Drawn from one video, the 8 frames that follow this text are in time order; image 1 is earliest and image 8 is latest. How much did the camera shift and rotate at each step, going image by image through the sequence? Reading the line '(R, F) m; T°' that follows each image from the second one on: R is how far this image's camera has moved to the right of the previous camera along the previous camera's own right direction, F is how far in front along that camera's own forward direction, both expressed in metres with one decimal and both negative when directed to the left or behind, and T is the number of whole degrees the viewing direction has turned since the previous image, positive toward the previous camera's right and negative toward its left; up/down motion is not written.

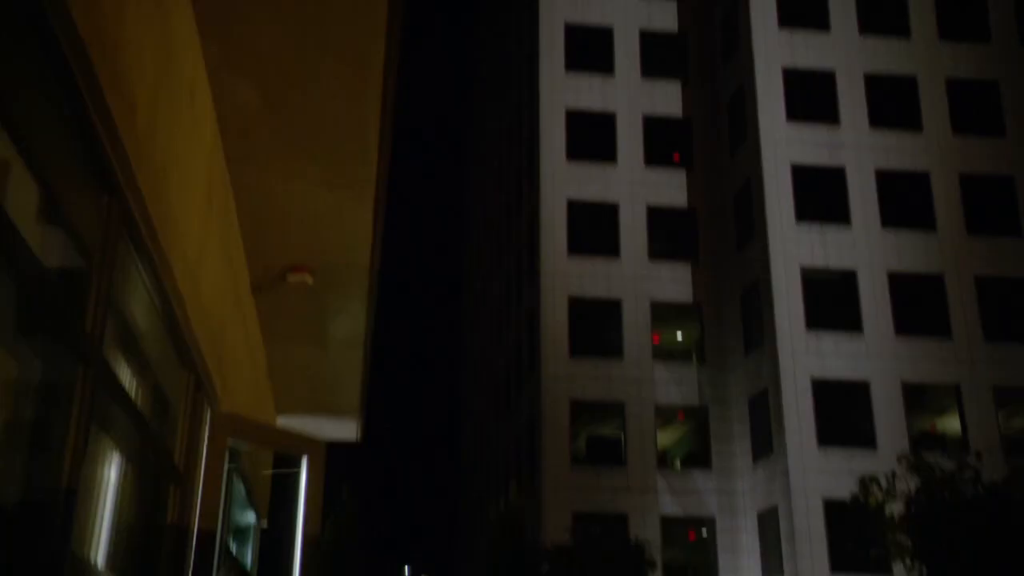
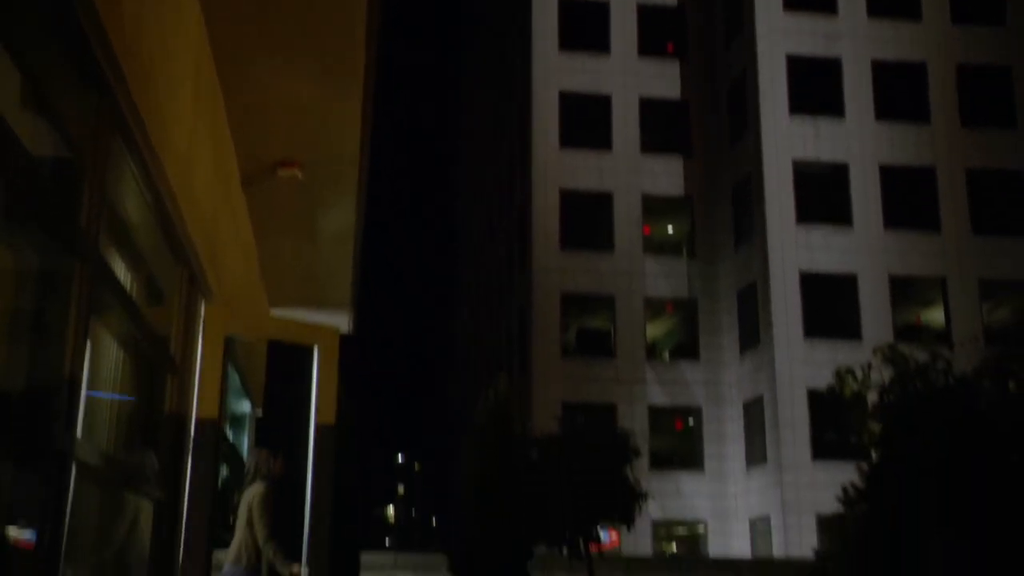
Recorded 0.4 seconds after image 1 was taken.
(0.0, -0.1) m; 0°
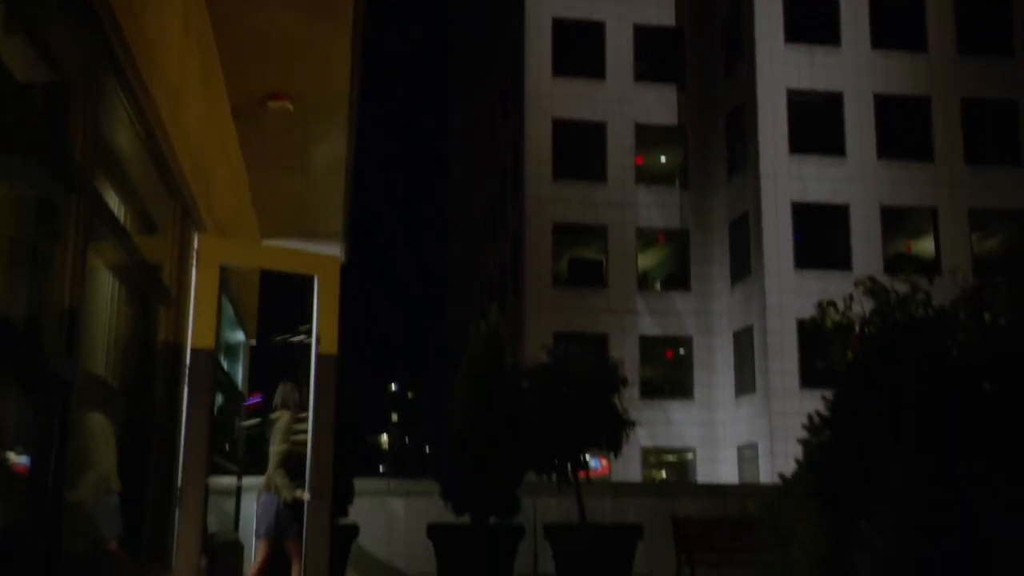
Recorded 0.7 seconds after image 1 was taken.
(0.0, -0.1) m; 0°
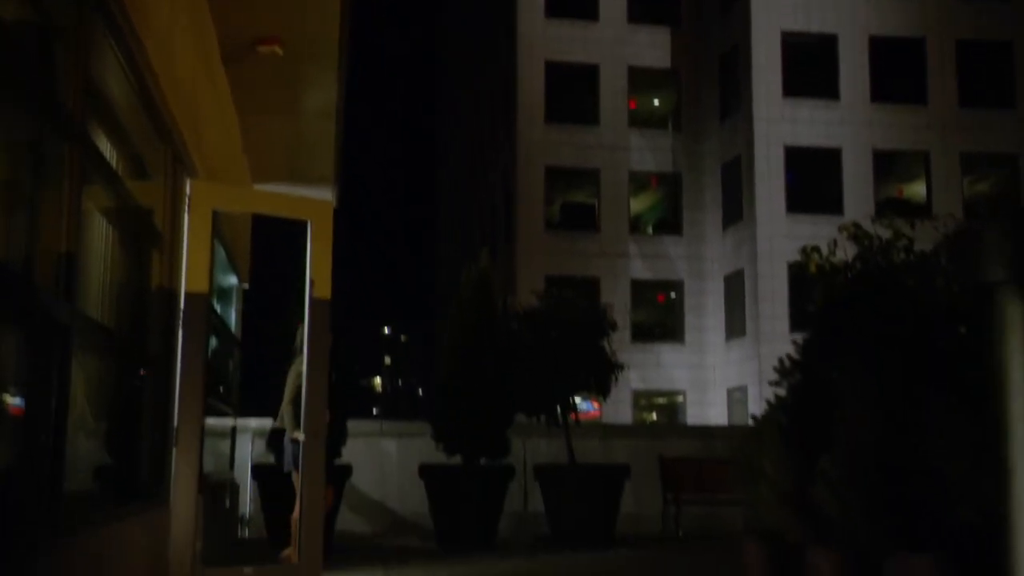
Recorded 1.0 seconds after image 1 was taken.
(0.0, -0.1) m; 0°
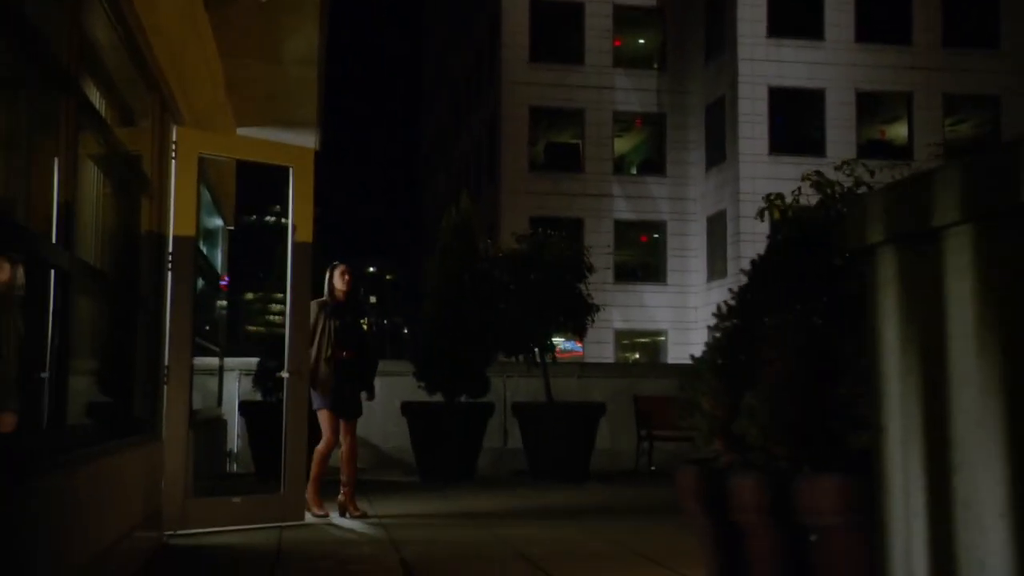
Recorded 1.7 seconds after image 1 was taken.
(+0.1, -0.3) m; +1°
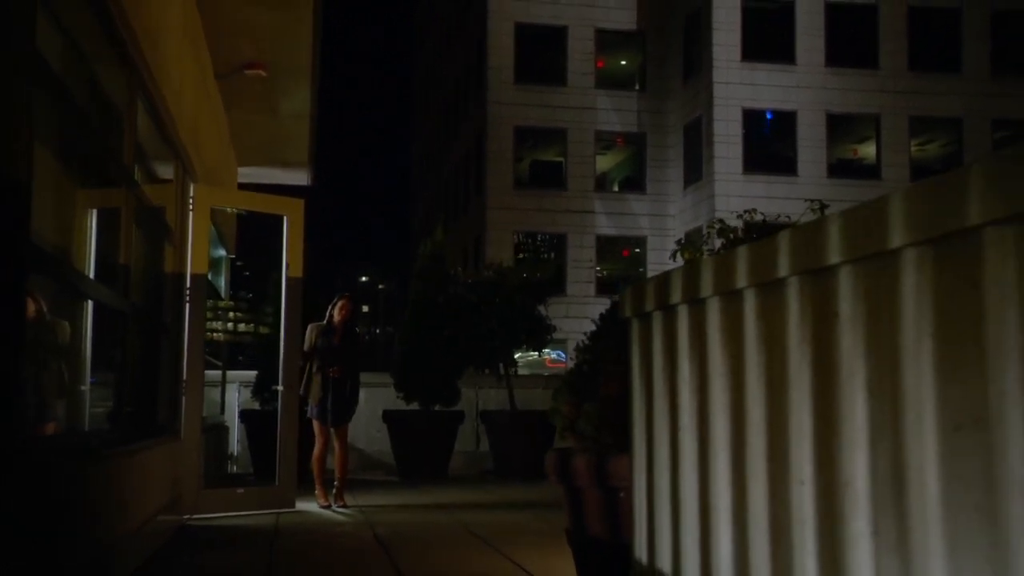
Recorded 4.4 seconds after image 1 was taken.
(+0.3, -1.5) m; 0°
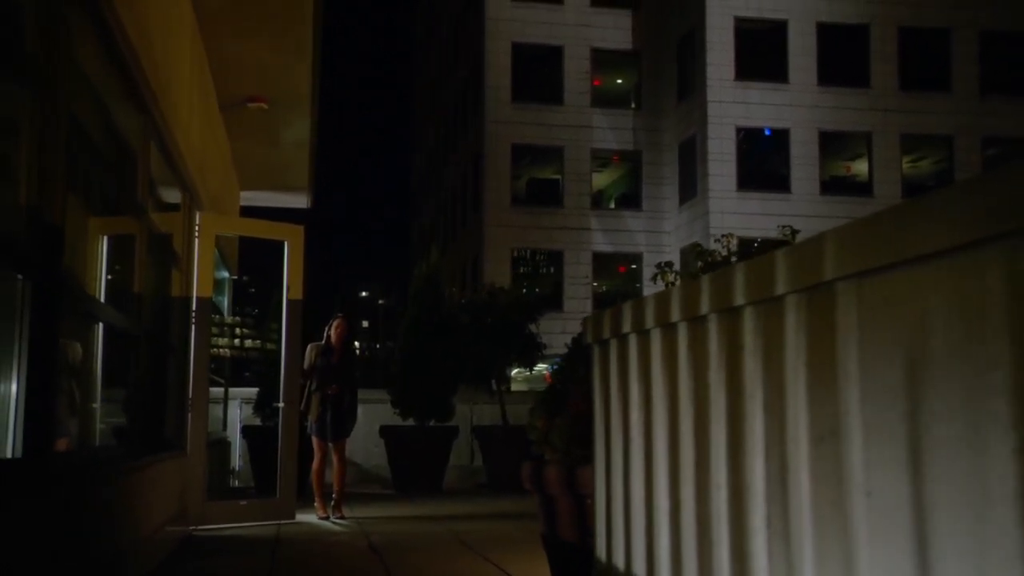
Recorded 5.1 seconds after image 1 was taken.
(+0.1, -0.5) m; 0°
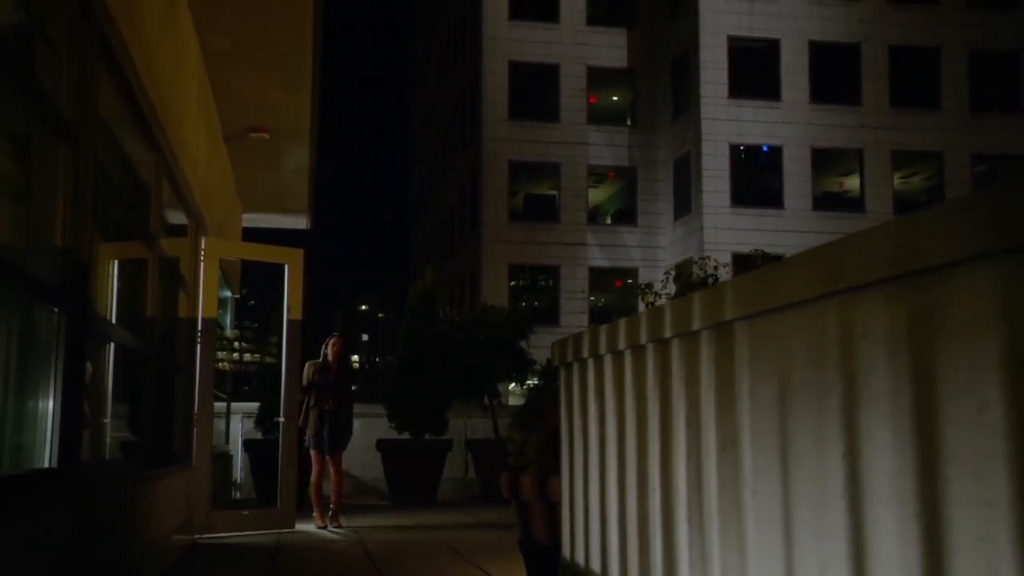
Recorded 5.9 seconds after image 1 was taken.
(+0.1, -0.5) m; 0°
